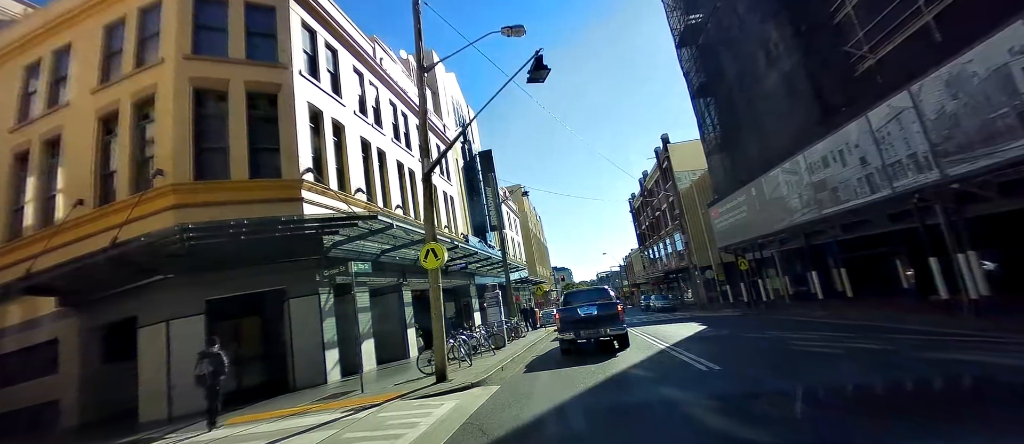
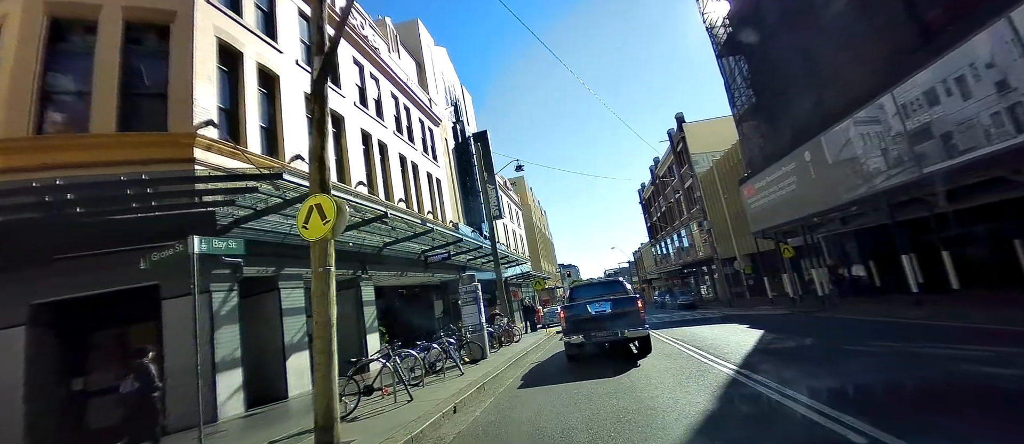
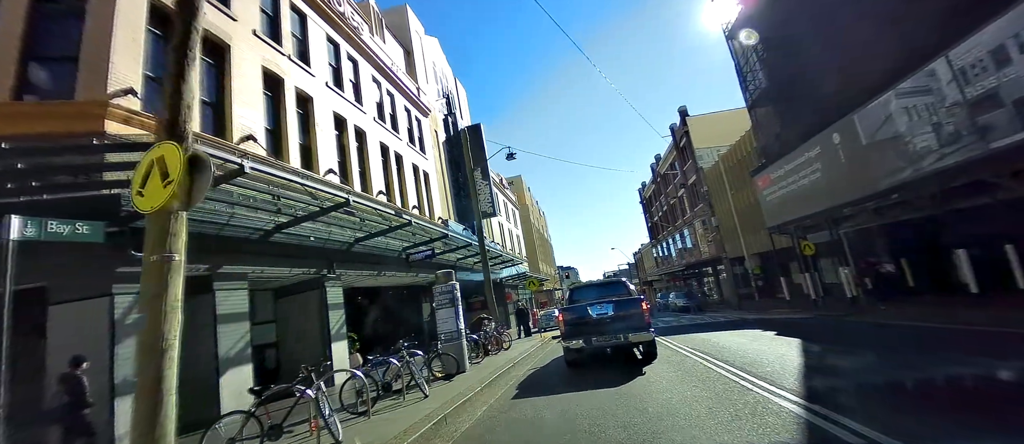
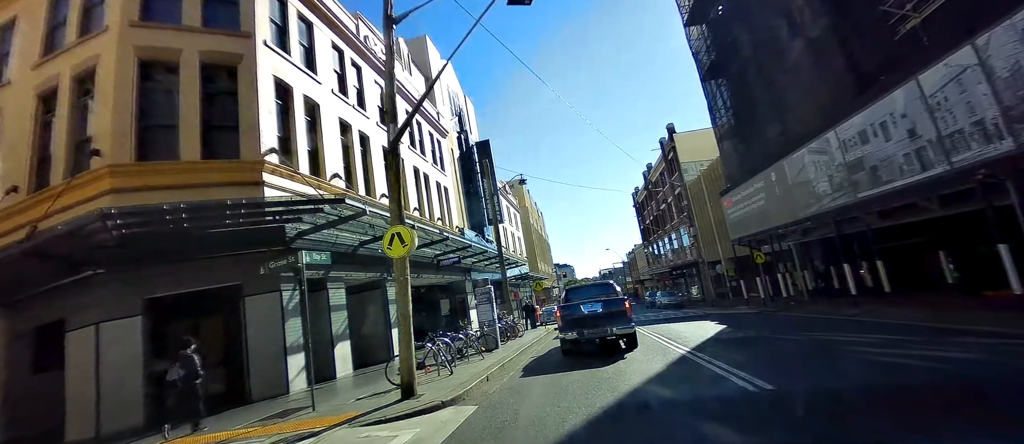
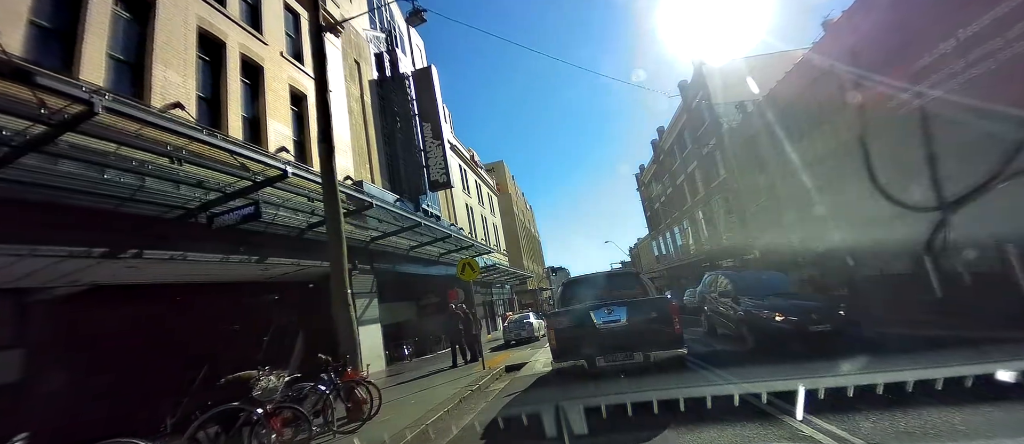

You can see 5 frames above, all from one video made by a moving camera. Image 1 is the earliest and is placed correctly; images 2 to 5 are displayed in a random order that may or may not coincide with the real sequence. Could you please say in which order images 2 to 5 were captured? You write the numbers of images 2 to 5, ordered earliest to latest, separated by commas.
4, 2, 3, 5
